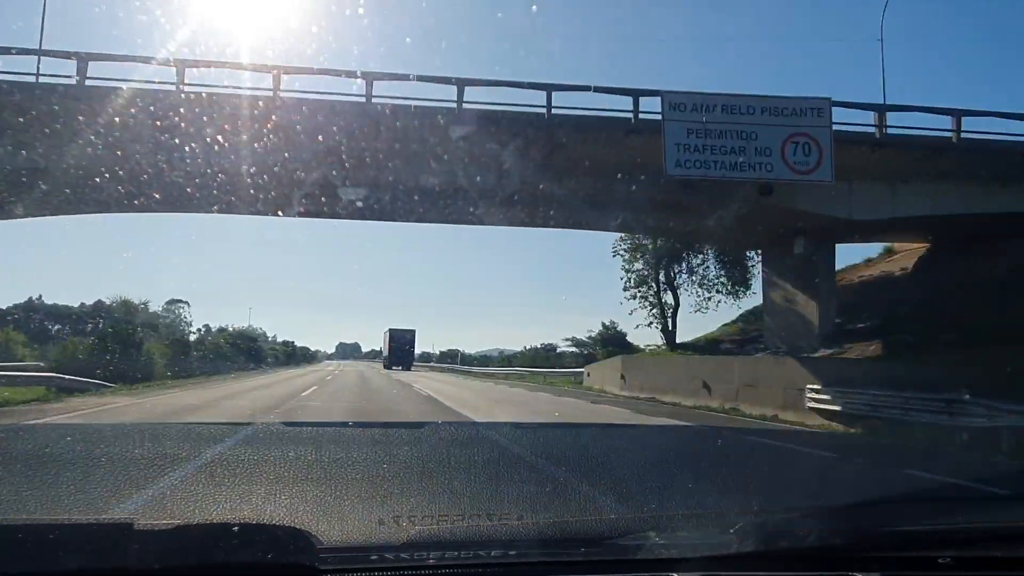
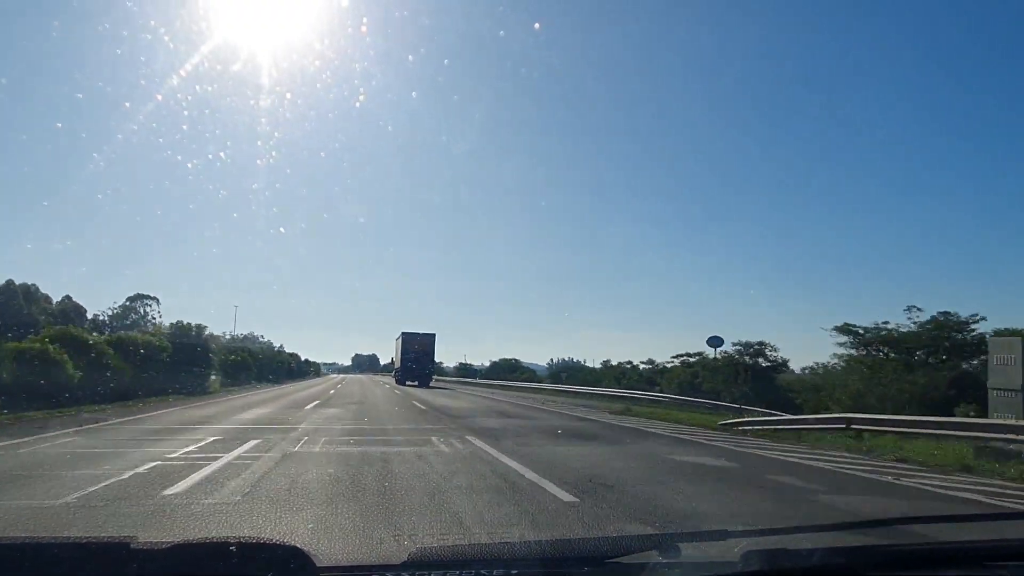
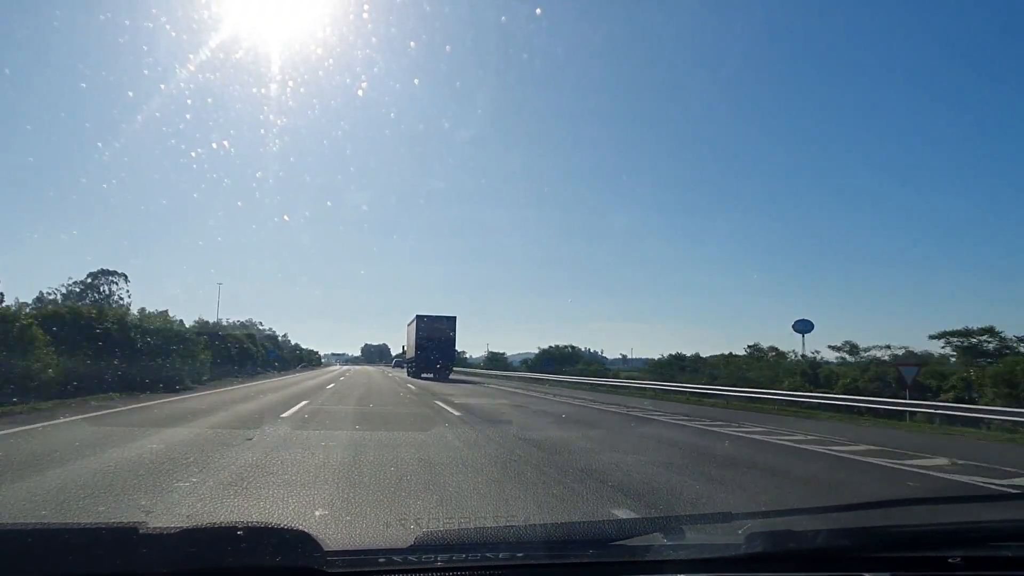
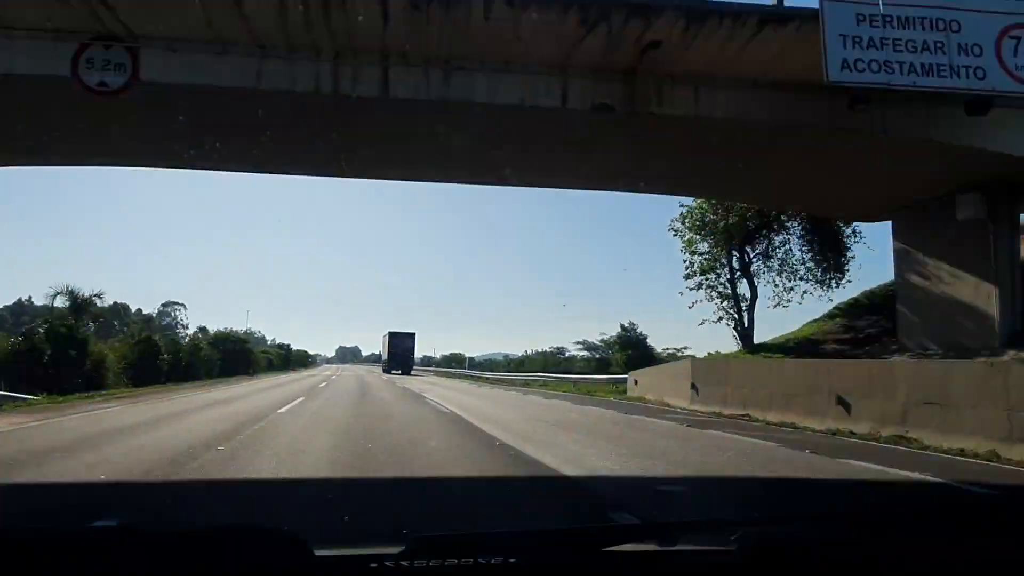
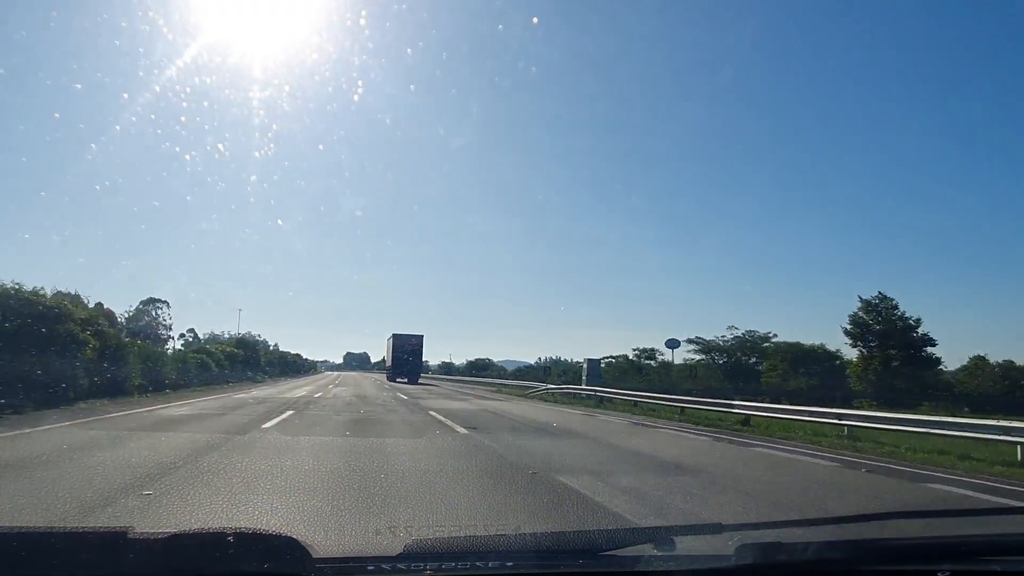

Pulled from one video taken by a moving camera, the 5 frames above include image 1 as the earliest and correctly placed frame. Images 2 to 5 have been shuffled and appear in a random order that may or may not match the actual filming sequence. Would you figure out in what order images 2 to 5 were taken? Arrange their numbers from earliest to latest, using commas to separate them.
4, 5, 2, 3
